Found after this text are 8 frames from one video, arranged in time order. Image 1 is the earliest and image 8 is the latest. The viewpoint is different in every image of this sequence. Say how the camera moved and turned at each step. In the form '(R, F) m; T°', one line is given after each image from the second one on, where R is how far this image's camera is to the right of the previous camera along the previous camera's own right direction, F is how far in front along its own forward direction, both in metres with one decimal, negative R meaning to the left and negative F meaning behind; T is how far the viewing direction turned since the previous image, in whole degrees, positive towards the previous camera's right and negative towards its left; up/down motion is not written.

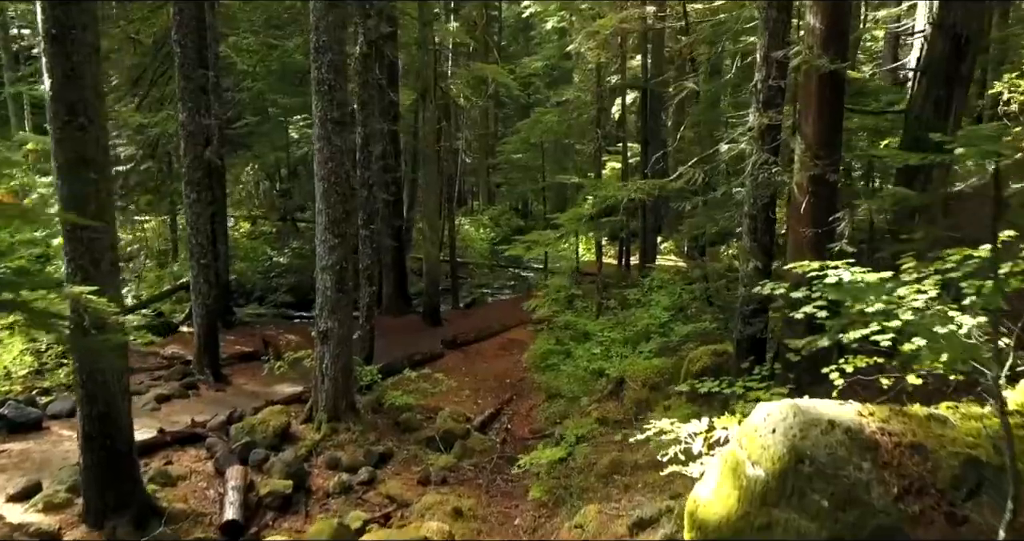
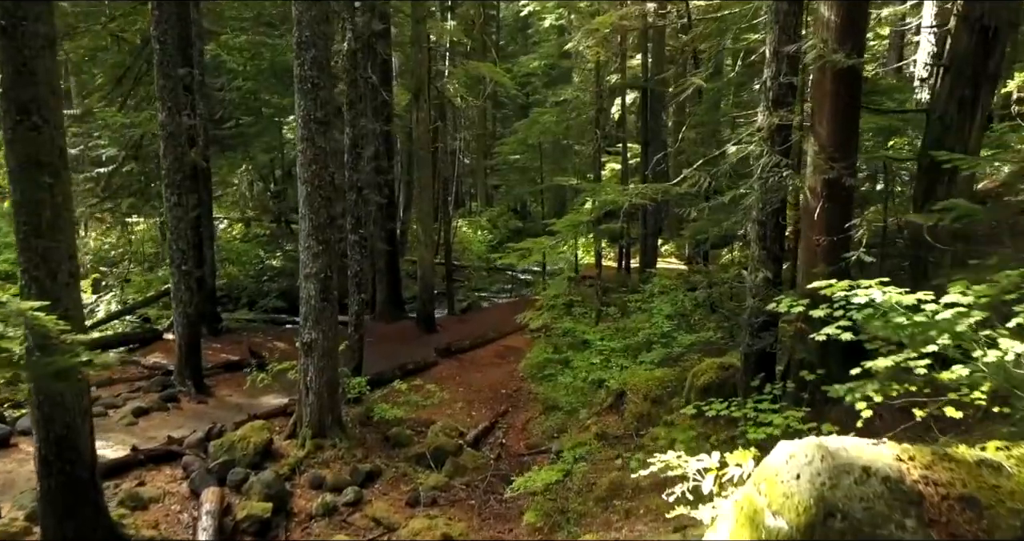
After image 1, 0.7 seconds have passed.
(+0.1, +0.5) m; 0°
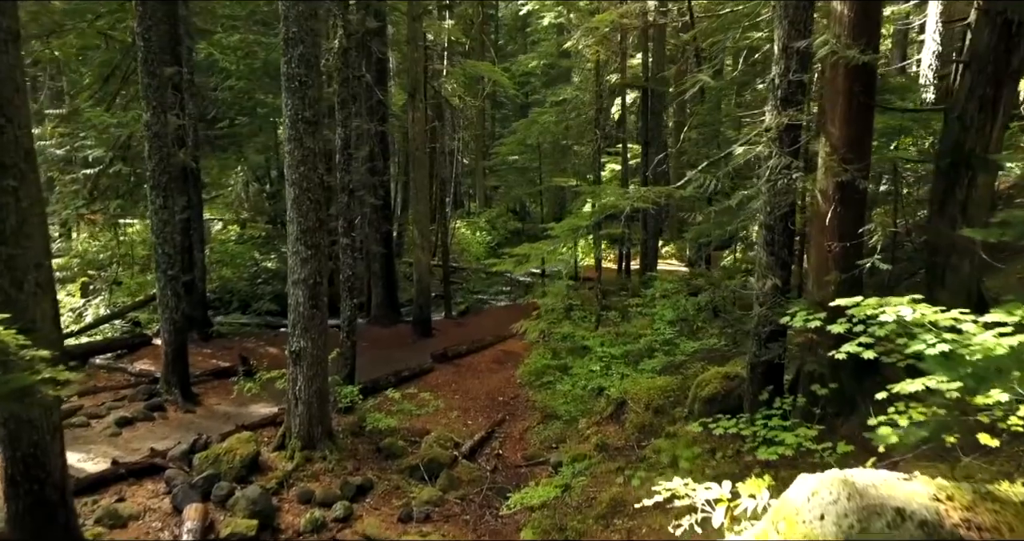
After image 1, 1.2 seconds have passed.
(0.0, +0.4) m; 0°
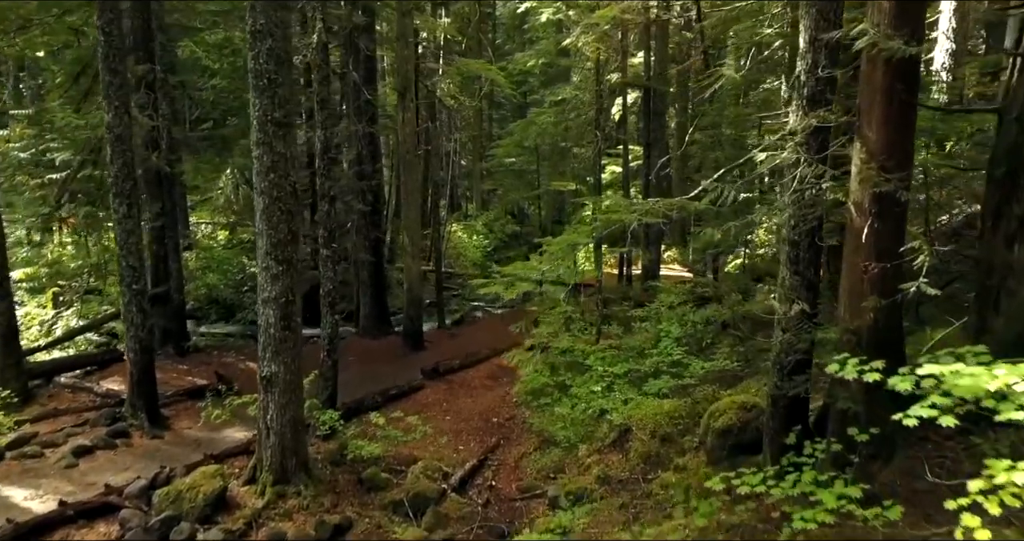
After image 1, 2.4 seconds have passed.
(+0.1, +0.8) m; 0°
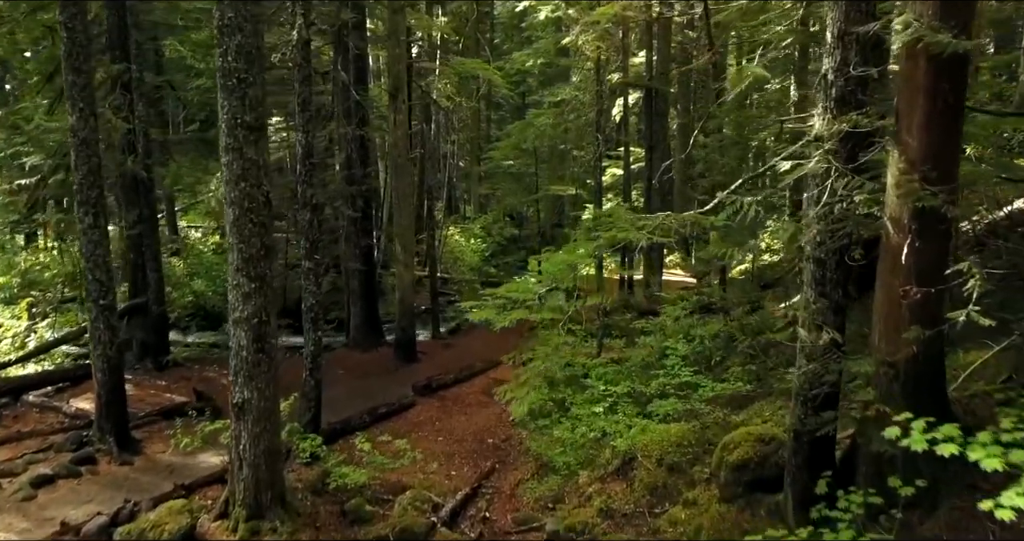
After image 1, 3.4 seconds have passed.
(0.0, +0.7) m; 0°
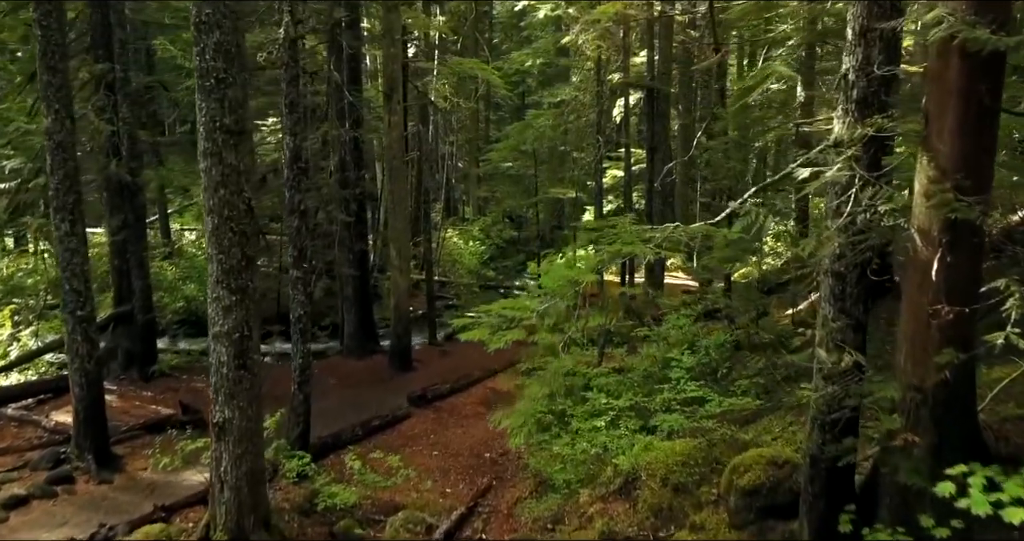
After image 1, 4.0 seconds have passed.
(0.0, +0.4) m; 0°
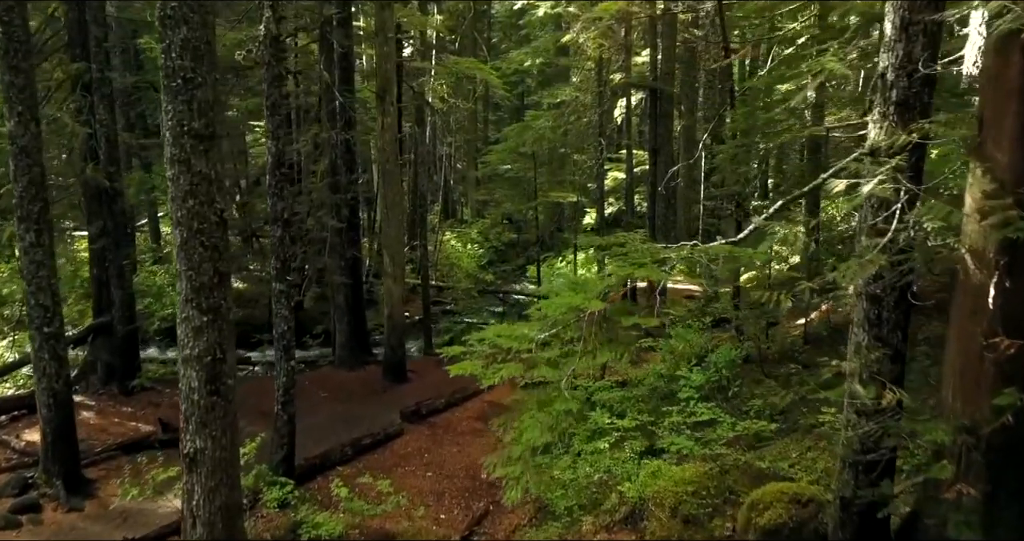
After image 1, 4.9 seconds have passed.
(0.0, +0.6) m; 0°
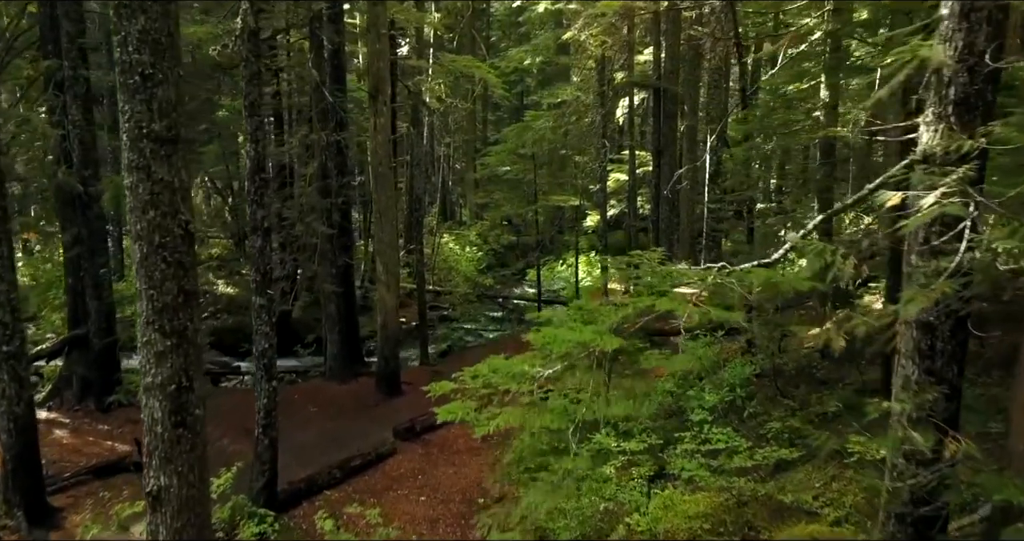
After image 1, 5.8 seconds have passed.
(0.0, +0.6) m; 0°
